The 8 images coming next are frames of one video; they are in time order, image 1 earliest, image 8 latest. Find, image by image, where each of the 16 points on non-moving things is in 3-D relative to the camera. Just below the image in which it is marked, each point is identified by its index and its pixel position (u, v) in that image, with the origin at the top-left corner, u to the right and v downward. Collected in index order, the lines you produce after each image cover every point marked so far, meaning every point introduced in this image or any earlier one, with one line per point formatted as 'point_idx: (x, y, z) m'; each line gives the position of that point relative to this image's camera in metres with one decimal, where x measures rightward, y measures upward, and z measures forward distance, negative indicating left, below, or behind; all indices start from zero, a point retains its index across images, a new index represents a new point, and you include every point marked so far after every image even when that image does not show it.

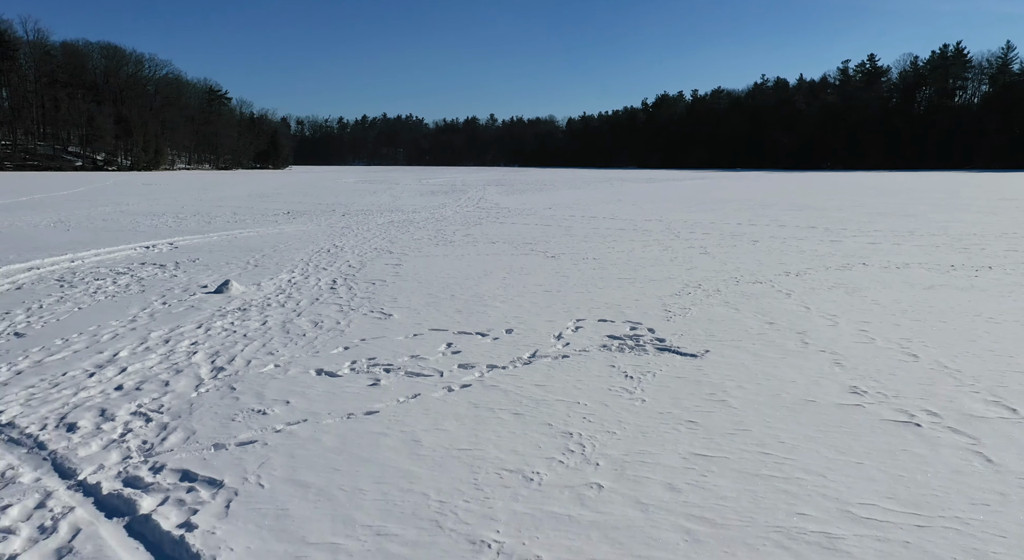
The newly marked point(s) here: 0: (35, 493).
0: (-2.2, -1.0, +3.0) m
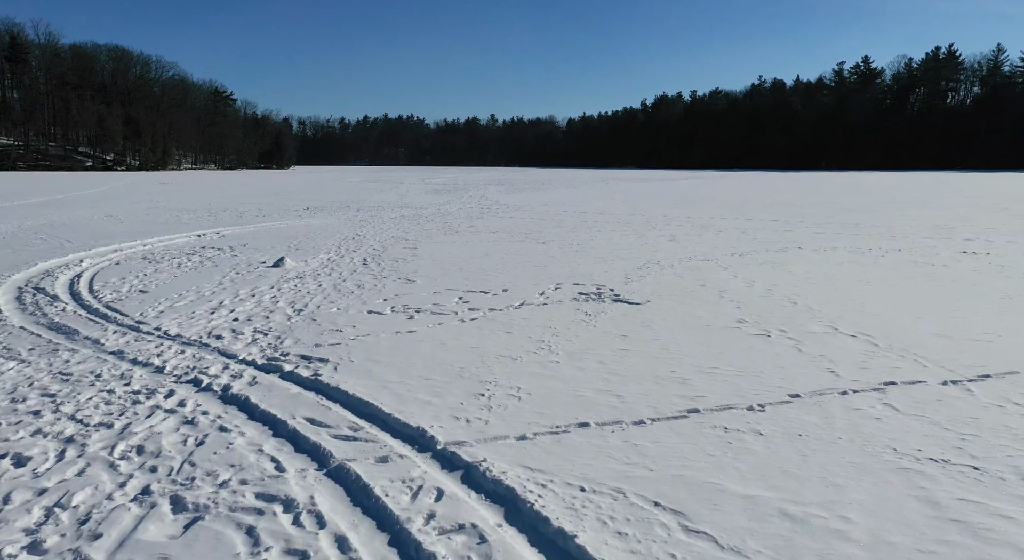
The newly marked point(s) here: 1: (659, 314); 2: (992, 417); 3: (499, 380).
0: (-2.3, -0.6, +5.1) m
1: (+1.5, -0.4, +6.5) m
2: (+2.9, -0.8, +3.8) m
3: (-0.1, -0.7, +4.6) m
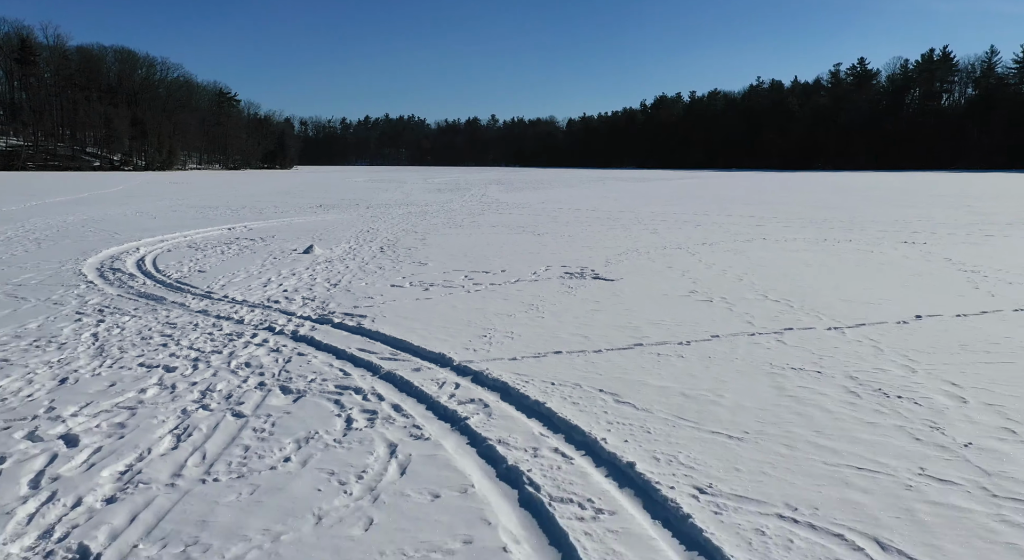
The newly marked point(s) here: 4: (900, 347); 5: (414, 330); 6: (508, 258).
0: (-2.3, -0.4, +6.6) m
1: (+1.5, -0.1, +8.0) m
2: (+2.8, -0.6, +5.3) m
3: (-0.1, -0.5, +6.2) m
4: (+3.2, -0.6, +5.1) m
5: (-0.9, -0.5, +6.1) m
6: (0.0, +0.3, +10.4) m
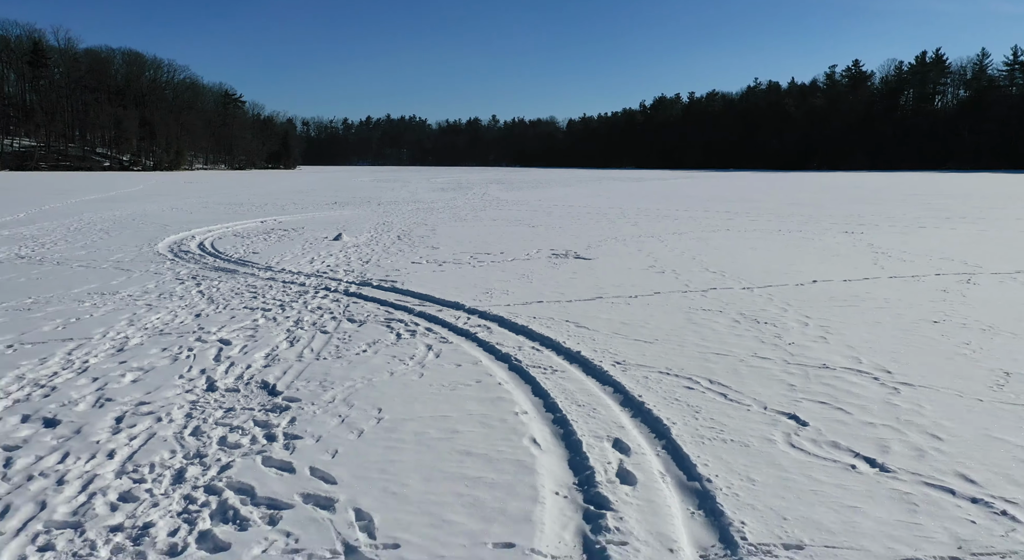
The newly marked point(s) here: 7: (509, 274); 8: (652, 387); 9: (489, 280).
0: (-2.4, 0.0, +8.7) m
1: (+1.4, +0.2, +10.1) m
2: (+2.8, -0.2, +7.4) m
3: (-0.2, -0.1, +8.3) m
4: (+3.2, -0.2, +7.2) m
5: (-1.0, -0.1, +8.2) m
6: (-0.1, +0.7, +12.5) m
7: (0.0, +0.1, +9.3) m
8: (+1.0, -0.8, +4.3) m
9: (-0.3, 0.0, +8.9) m
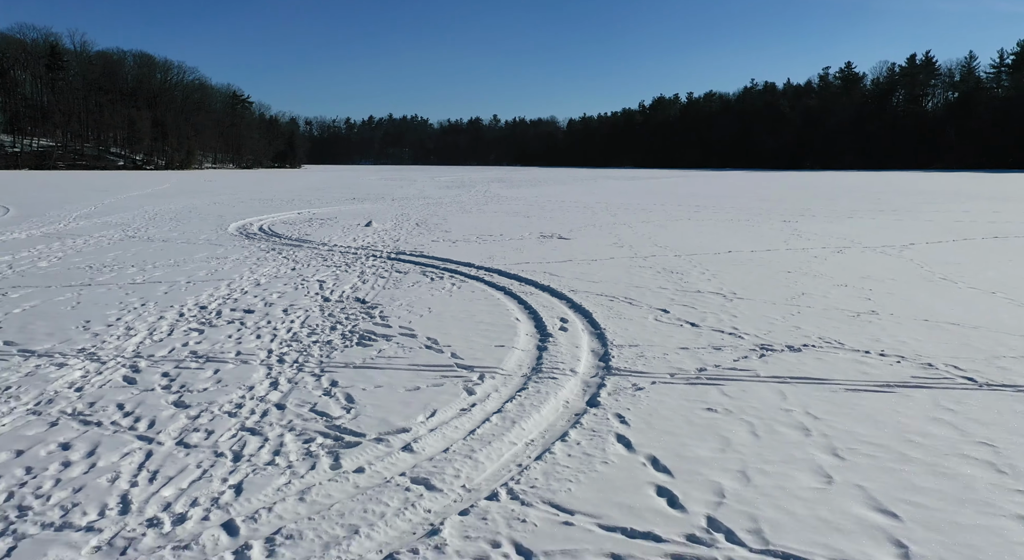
0: (-2.5, +0.5, +11.8) m
1: (+1.4, +0.8, +13.3) m
2: (+2.7, +0.3, +10.5) m
3: (-0.3, +0.4, +11.4) m
4: (+3.1, +0.3, +10.3) m
5: (-1.1, +0.4, +11.4) m
6: (-0.2, +1.2, +15.6) m
7: (-0.1, +0.6, +12.4) m
8: (+0.9, -0.2, +7.4) m
9: (-0.4, +0.5, +12.0) m
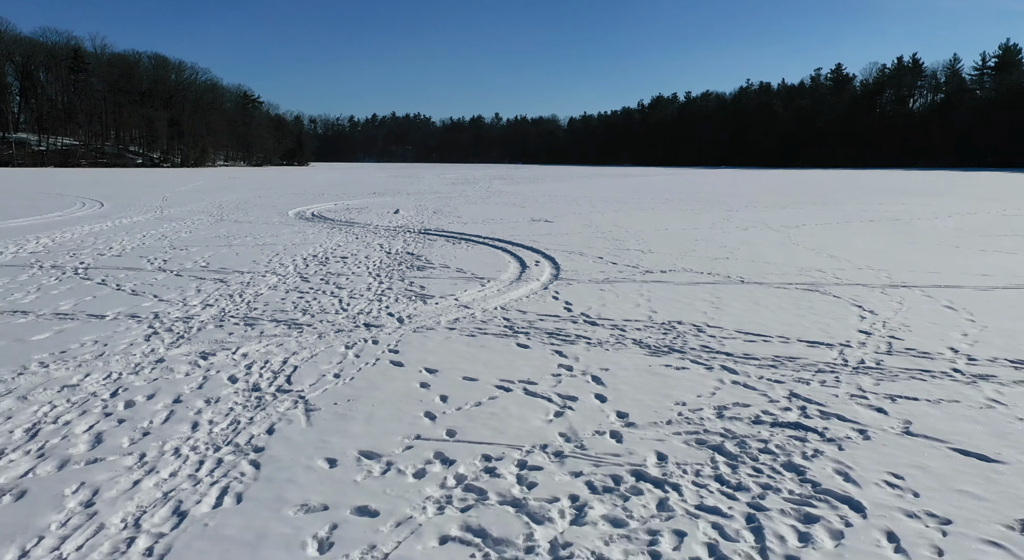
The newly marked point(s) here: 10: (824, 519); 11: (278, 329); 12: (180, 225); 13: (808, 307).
0: (-2.6, +1.2, +16.2) m
1: (+1.3, +1.5, +17.6) m
2: (+2.6, +1.0, +14.9) m
3: (-0.4, +1.1, +15.8) m
4: (+3.0, +1.0, +14.7) m
5: (-1.1, +1.1, +15.7) m
6: (-0.2, +2.0, +20.0) m
7: (-0.2, +1.3, +16.8) m
8: (+0.8, +0.5, +11.8) m
9: (-0.5, +1.3, +16.4) m
10: (+1.5, -1.1, +3.1) m
11: (-2.4, -0.5, +6.6) m
12: (-8.2, +1.3, +16.1) m
13: (+3.4, -0.3, +7.3) m
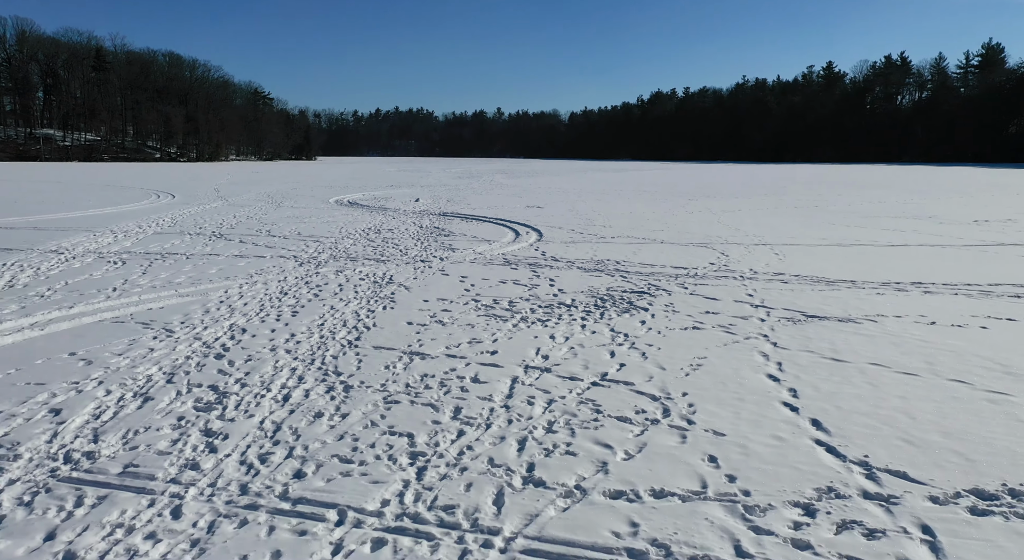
0: (-2.6, +2.1, +20.8) m
1: (+1.2, +2.4, +22.2) m
2: (+2.6, +1.9, +19.5) m
3: (-0.4, +2.0, +20.4) m
4: (+2.9, +1.9, +19.3) m
5: (-1.2, +2.0, +20.4) m
6: (-0.3, +2.9, +24.6) m
7: (-0.2, +2.2, +21.4) m
8: (+0.8, +1.3, +16.4) m
9: (-0.5, +2.1, +21.0) m
10: (+1.4, -0.4, +7.7) m
11: (-2.4, +0.3, +11.2) m
12: (-8.3, +2.2, +20.7) m
13: (+3.3, +0.5, +11.9) m
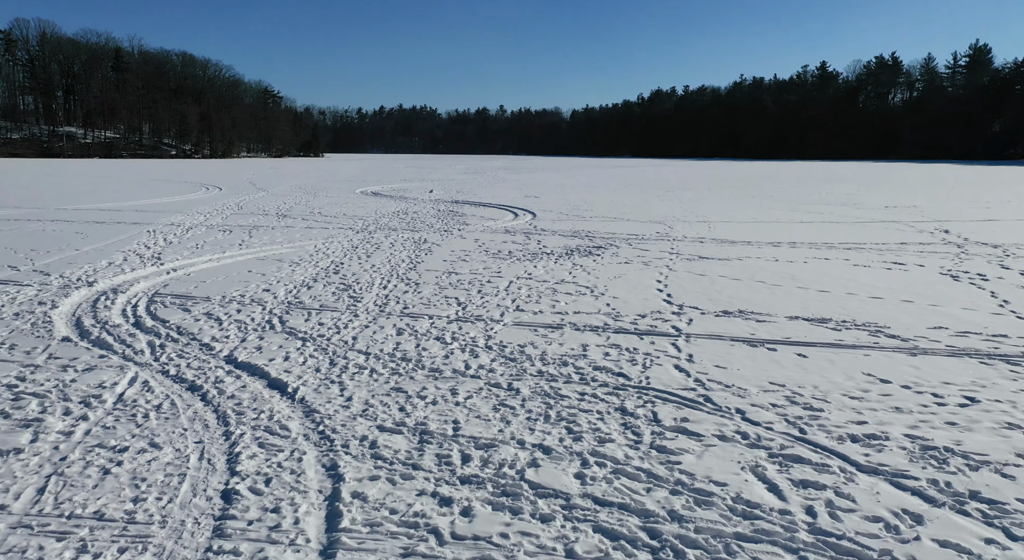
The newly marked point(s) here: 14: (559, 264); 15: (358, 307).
0: (-2.6, +3.0, +24.8) m
1: (+1.3, +3.2, +26.2) m
2: (+2.6, +2.7, +23.5) m
3: (-0.4, +2.9, +24.4) m
4: (+3.0, +2.7, +23.3) m
5: (-1.2, +2.8, +24.4) m
6: (-0.3, +3.7, +28.6) m
7: (-0.2, +3.1, +25.4) m
8: (+0.8, +2.1, +20.4) m
9: (-0.5, +3.0, +25.0) m
10: (+1.4, +0.4, +11.7) m
11: (-2.5, +1.1, +15.2) m
12: (-8.3, +3.1, +24.7) m
13: (+3.3, +1.3, +15.9) m
14: (+0.8, +0.3, +10.7) m
15: (-1.8, -0.3, +7.7) m
